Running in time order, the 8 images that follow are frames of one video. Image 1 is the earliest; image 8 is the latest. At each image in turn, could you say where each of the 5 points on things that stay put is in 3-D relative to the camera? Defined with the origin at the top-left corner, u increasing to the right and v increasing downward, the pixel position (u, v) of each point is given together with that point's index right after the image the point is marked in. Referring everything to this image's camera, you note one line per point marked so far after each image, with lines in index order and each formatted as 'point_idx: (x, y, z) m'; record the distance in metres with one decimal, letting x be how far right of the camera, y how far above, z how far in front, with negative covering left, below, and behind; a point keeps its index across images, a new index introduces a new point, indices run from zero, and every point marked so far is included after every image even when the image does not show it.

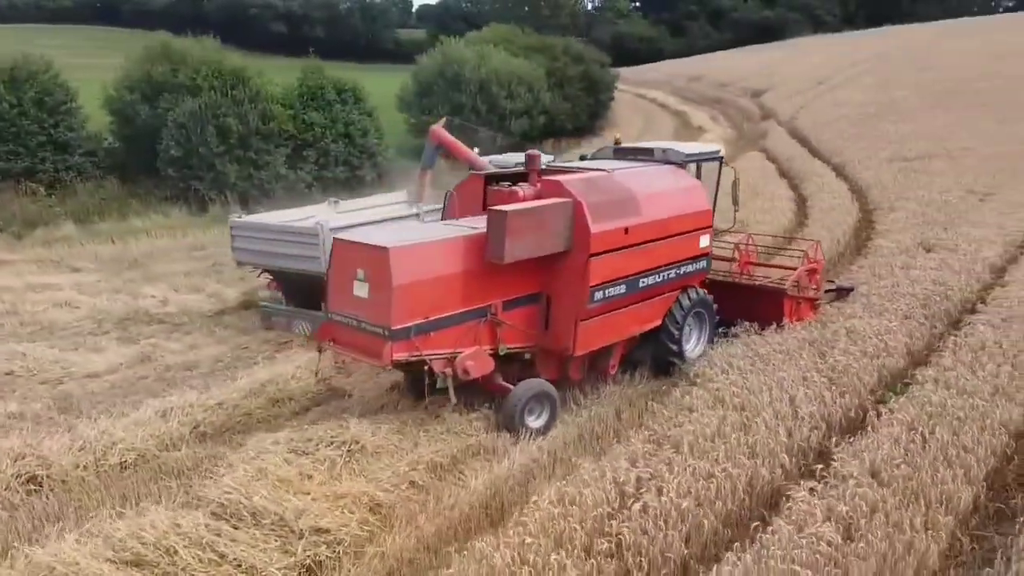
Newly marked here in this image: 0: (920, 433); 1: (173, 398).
0: (+2.8, -1.0, +5.6) m
1: (-2.9, -1.0, +7.1) m
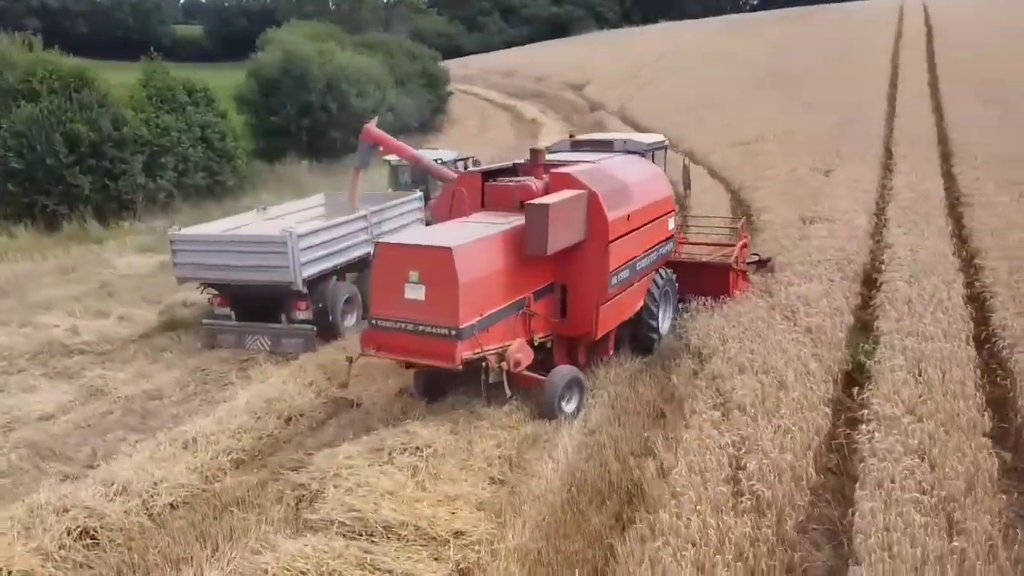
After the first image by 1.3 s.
0: (+3.2, -0.7, +6.5) m
1: (-2.6, -1.1, +6.6) m
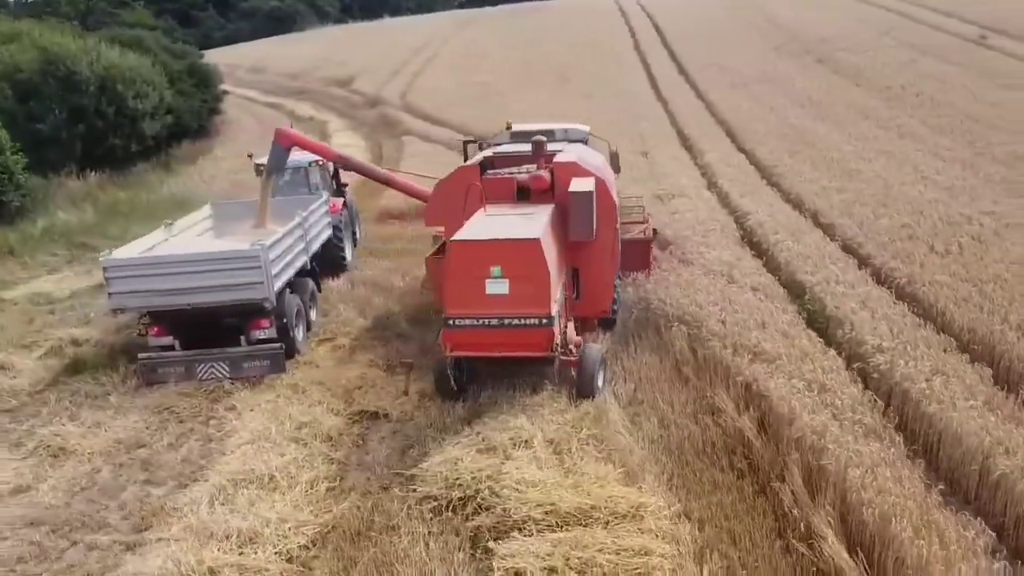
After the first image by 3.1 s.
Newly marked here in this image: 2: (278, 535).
0: (+3.4, -0.2, +7.7) m
1: (-2.1, -1.3, +5.9) m
2: (-1.4, -1.5, +4.9) m
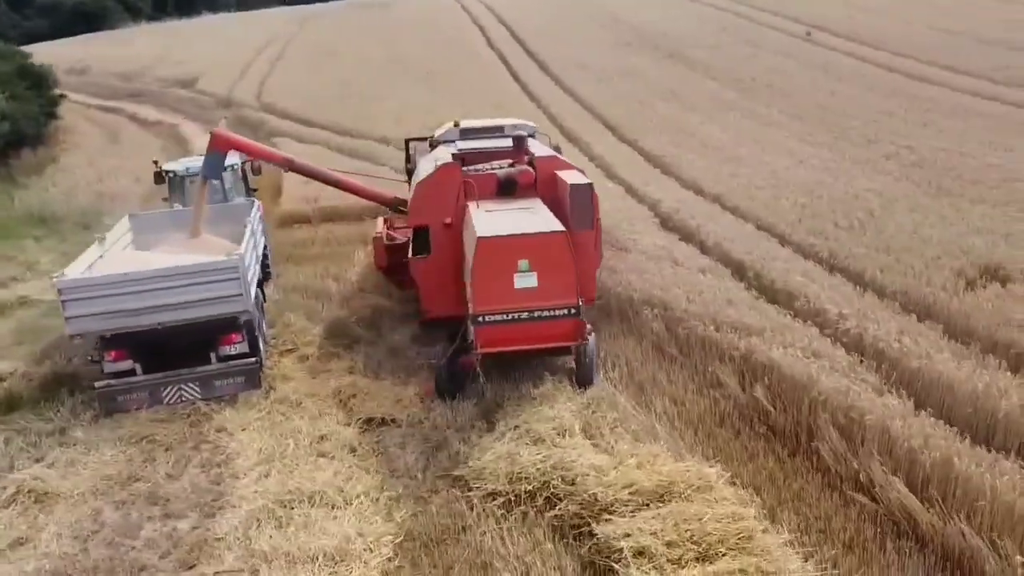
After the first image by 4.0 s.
0: (+3.2, +0.1, +8.5) m
1: (-1.7, -1.4, +5.5) m
2: (-0.9, -1.5, +4.7) m
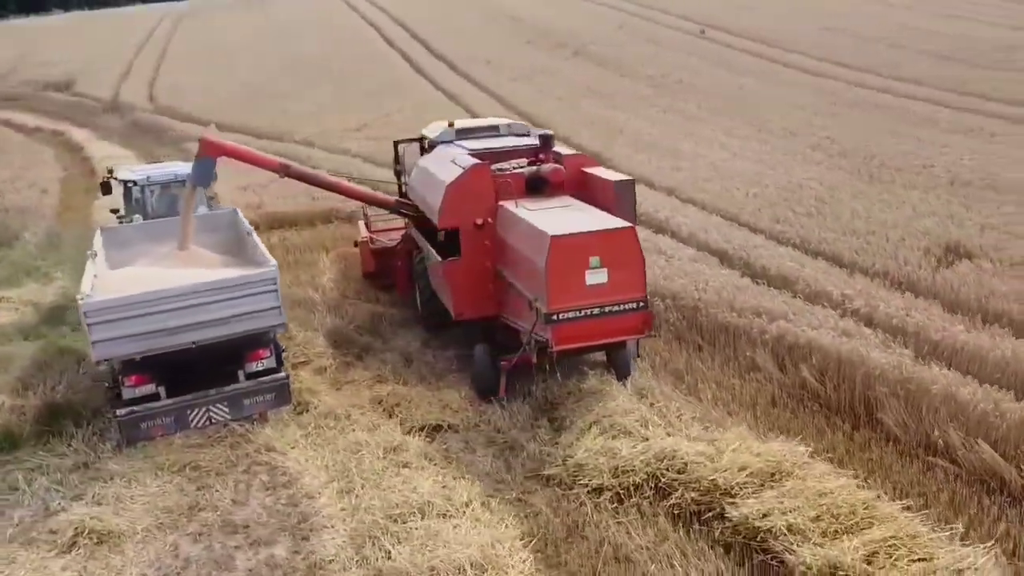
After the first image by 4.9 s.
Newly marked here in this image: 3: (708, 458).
0: (+3.3, +0.2, +9.0) m
1: (-1.1, -1.5, +5.3) m
2: (-0.1, -1.5, +4.7) m
3: (+1.3, -1.1, +5.3) m
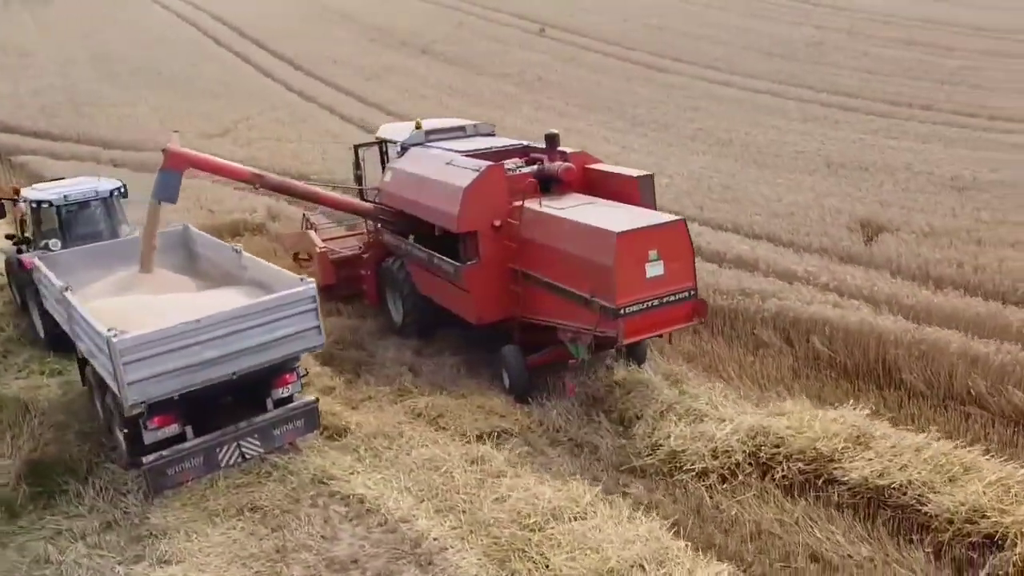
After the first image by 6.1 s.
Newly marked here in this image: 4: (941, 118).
0: (+2.9, +0.5, +9.7) m
1: (-0.3, -1.5, +5.2) m
2: (+0.8, -1.5, +4.7) m
3: (+2.0, -1.0, +5.6) m
4: (+9.1, +3.6, +17.2) m
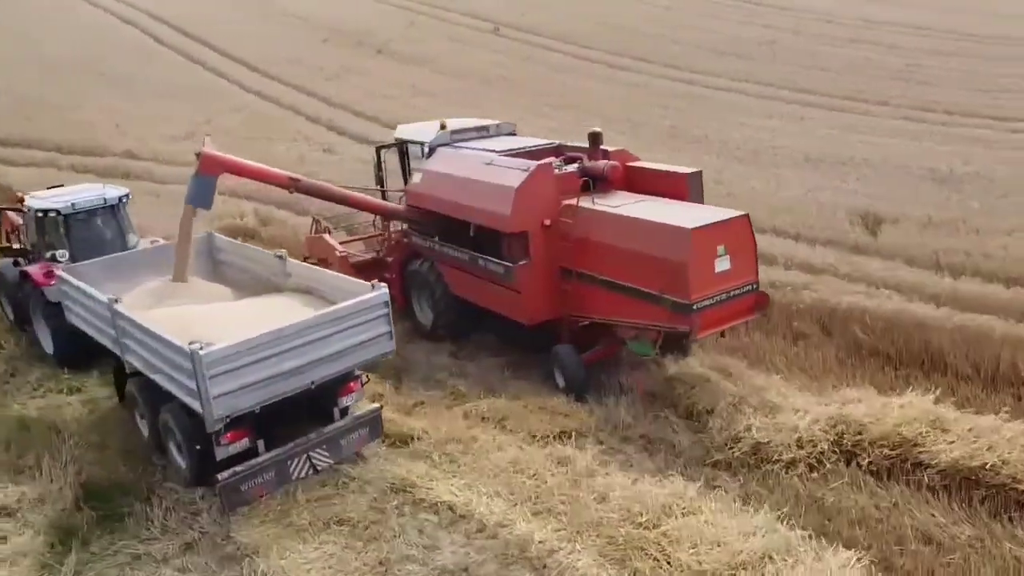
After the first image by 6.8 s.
0: (+3.2, +0.6, +9.9) m
1: (+0.4, -1.5, +5.1) m
2: (+1.6, -1.5, +4.8) m
3: (+2.6, -0.9, +5.8) m
4: (+8.6, +3.9, +17.9) m
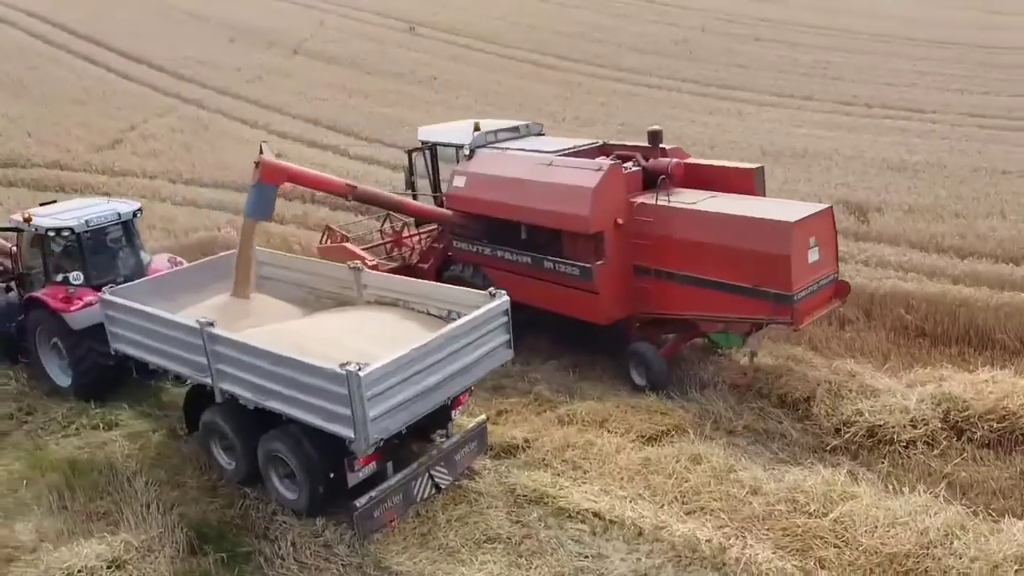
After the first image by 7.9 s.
0: (+3.4, +0.7, +10.3) m
1: (+1.5, -1.5, +5.2) m
2: (+2.7, -1.4, +5.0) m
3: (+3.5, -0.8, +6.2) m
4: (+7.4, +4.2, +19.0) m
